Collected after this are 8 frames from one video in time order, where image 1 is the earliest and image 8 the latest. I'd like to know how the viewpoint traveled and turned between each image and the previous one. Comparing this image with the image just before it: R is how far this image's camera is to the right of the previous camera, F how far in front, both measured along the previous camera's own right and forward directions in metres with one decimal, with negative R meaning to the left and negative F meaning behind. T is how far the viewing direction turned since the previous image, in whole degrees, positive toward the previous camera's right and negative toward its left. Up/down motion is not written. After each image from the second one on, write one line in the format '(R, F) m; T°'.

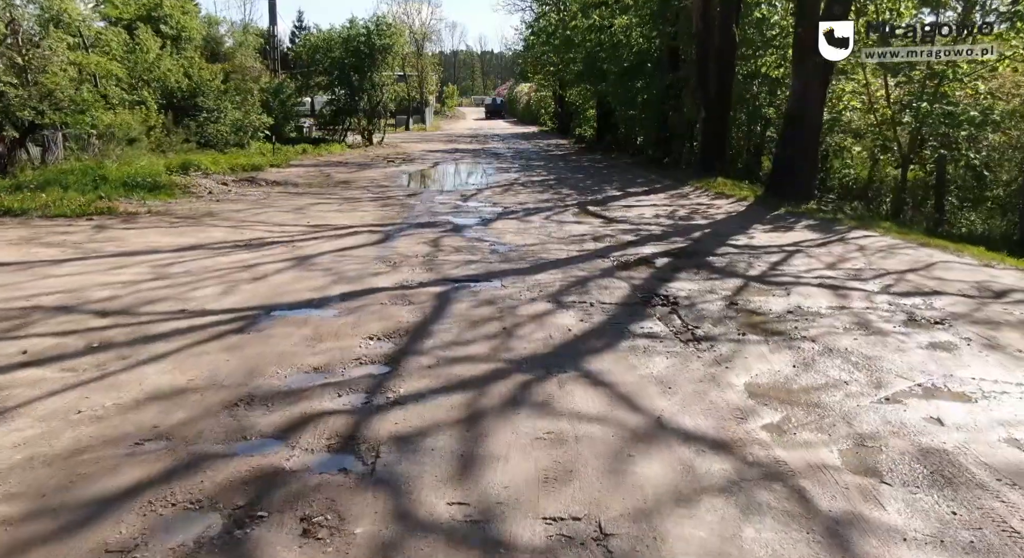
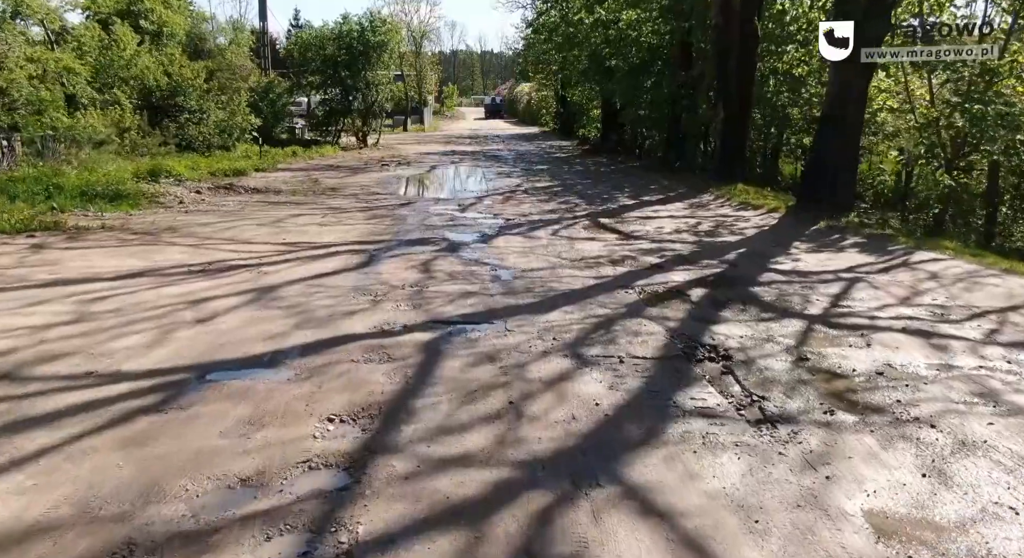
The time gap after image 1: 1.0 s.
(0.0, +1.3) m; 0°
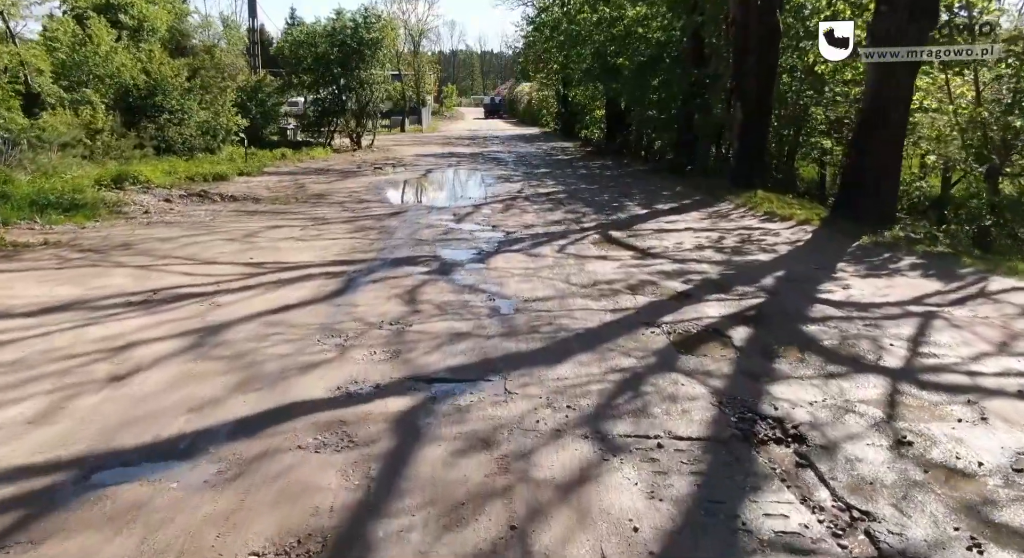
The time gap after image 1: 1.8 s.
(0.0, +1.2) m; 0°
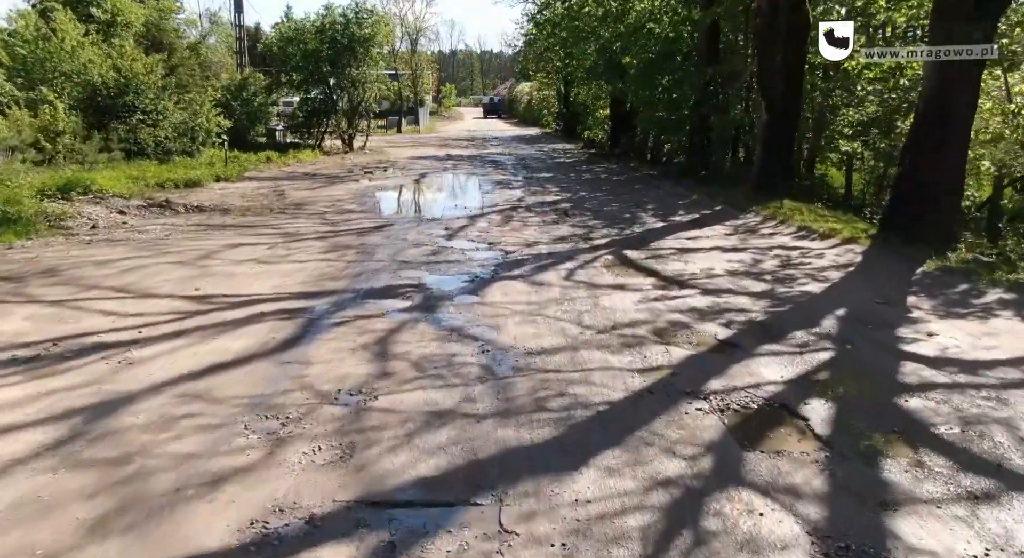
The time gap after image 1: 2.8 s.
(0.0, +1.4) m; 0°
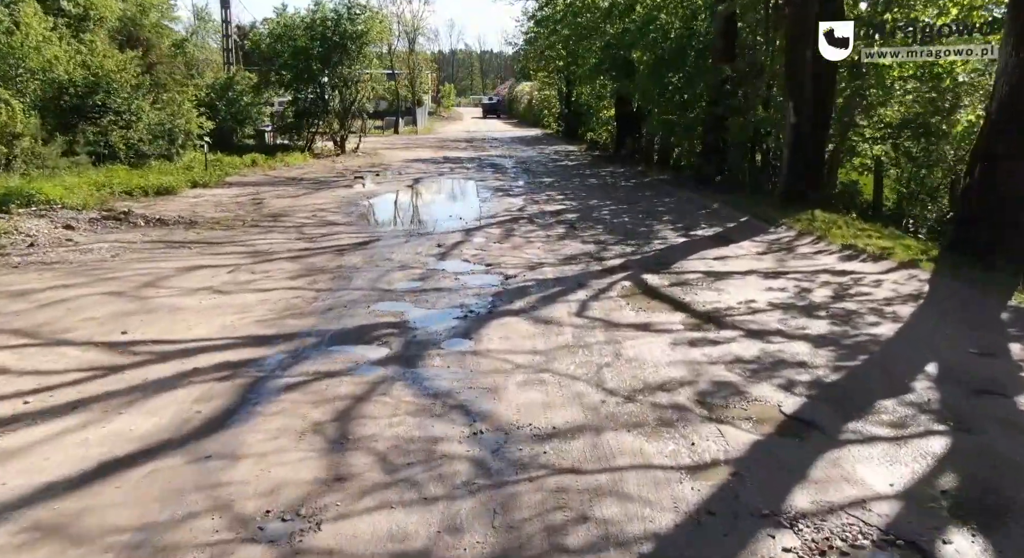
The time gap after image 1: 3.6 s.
(0.0, +1.3) m; 0°
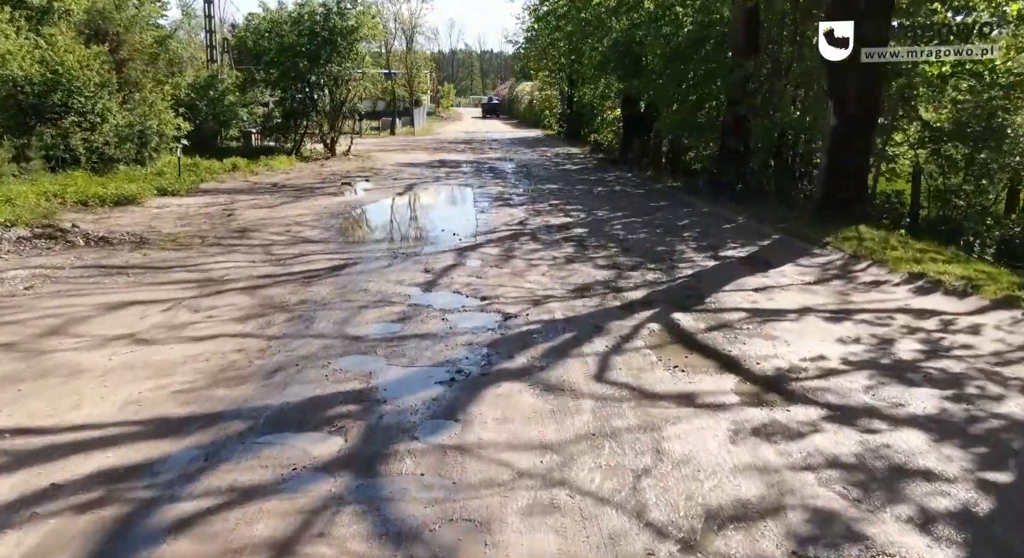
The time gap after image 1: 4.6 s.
(0.0, +1.5) m; 0°
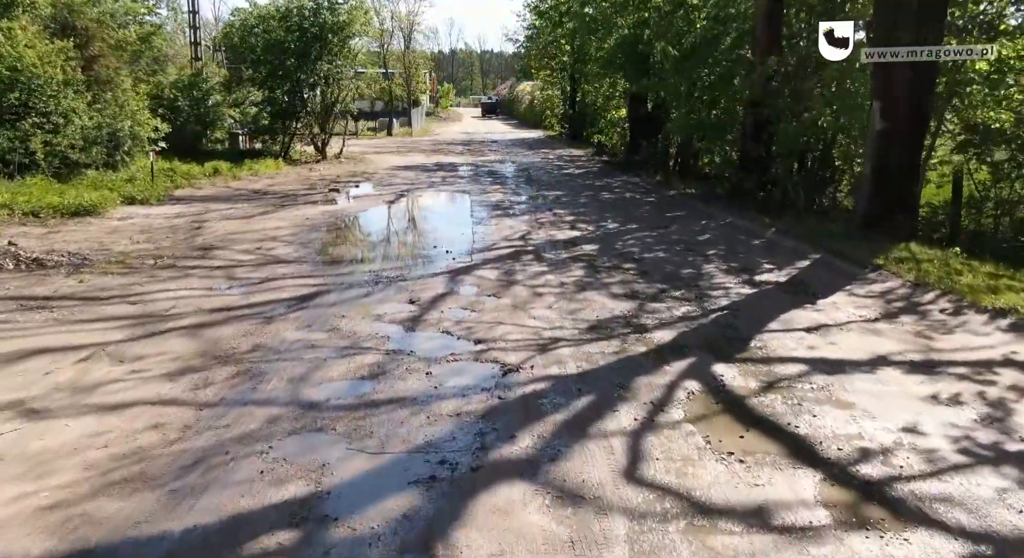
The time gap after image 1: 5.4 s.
(0.0, +1.3) m; 0°
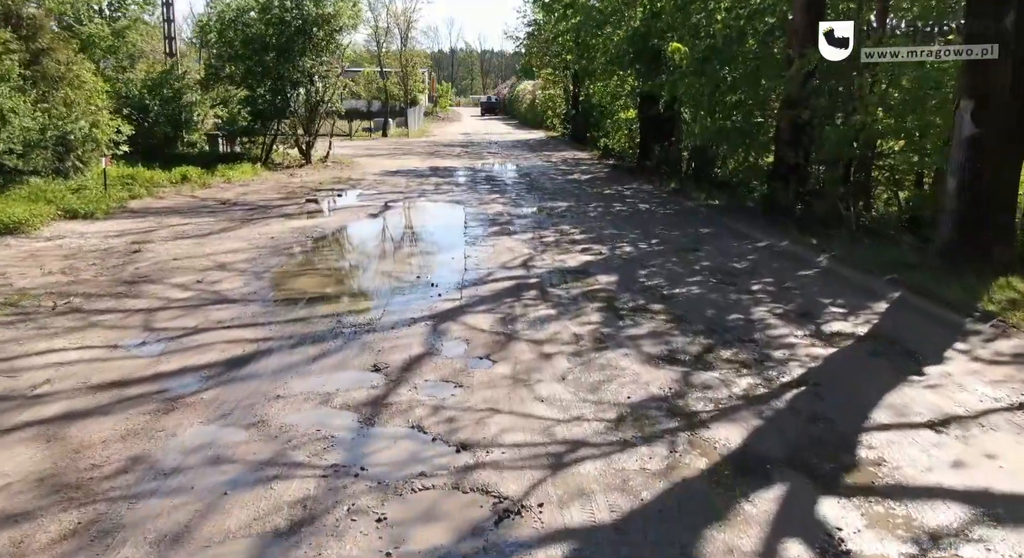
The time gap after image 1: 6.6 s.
(0.0, +1.8) m; 0°
